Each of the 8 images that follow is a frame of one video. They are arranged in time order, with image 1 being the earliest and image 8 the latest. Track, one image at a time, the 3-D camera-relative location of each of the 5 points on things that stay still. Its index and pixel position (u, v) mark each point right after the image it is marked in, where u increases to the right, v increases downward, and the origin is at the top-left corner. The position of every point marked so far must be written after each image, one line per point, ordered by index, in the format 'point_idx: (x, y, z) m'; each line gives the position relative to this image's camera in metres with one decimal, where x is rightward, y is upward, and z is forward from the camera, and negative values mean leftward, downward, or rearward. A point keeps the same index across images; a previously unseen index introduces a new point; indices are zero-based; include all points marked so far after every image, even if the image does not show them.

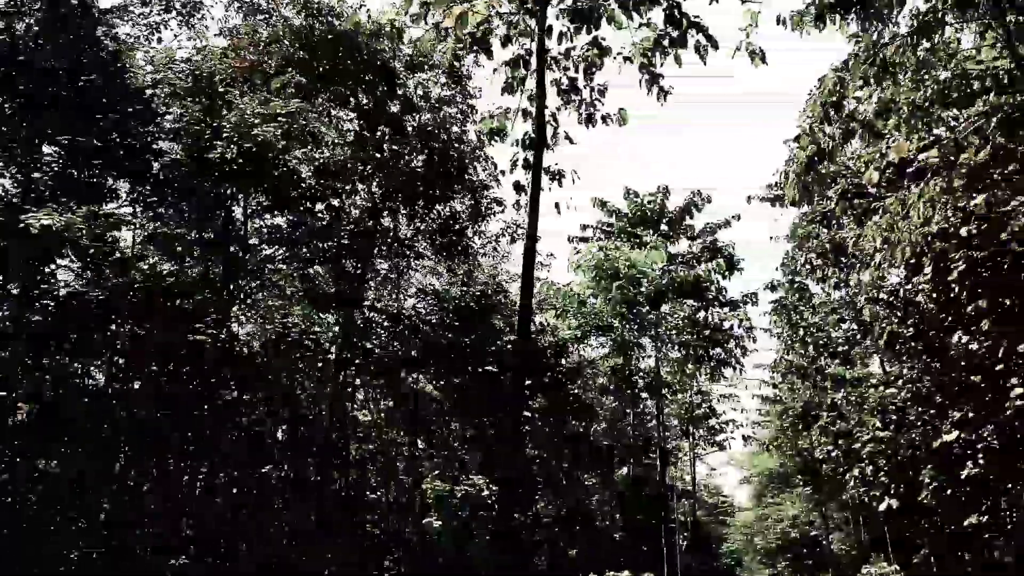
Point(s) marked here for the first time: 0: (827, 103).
0: (+1.9, +1.2, +5.7) m
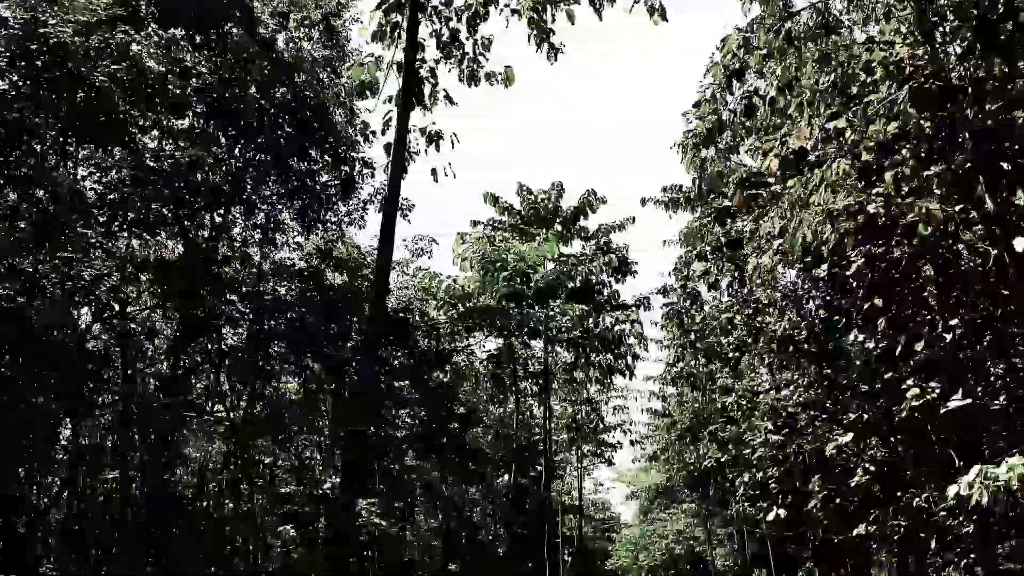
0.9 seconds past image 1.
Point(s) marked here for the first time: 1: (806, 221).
0: (+1.2, +1.2, +5.3) m
1: (+1.6, +0.4, +5.1) m
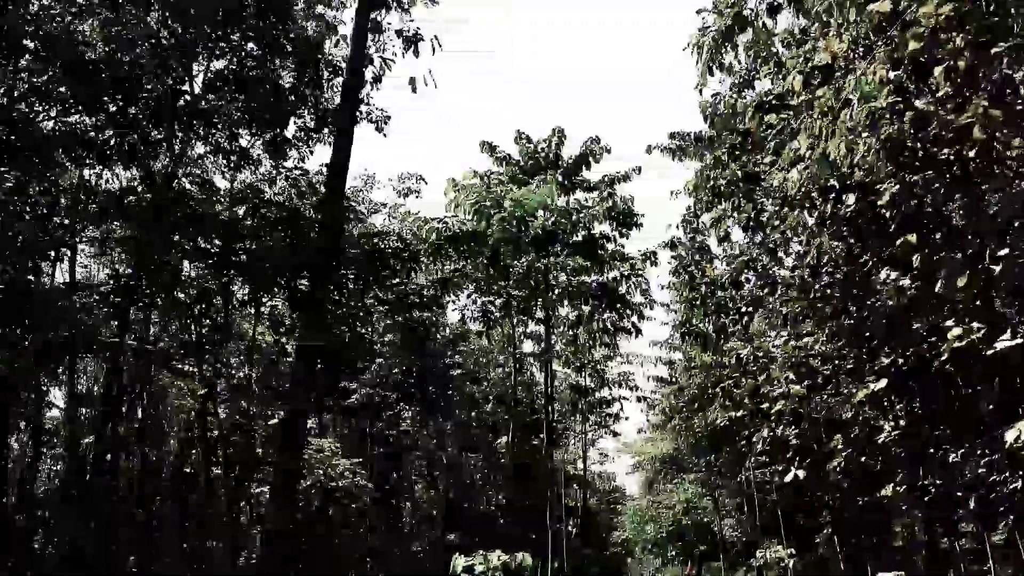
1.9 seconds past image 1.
0: (+1.2, +1.6, +4.7) m
1: (+1.6, +0.7, +4.5) m
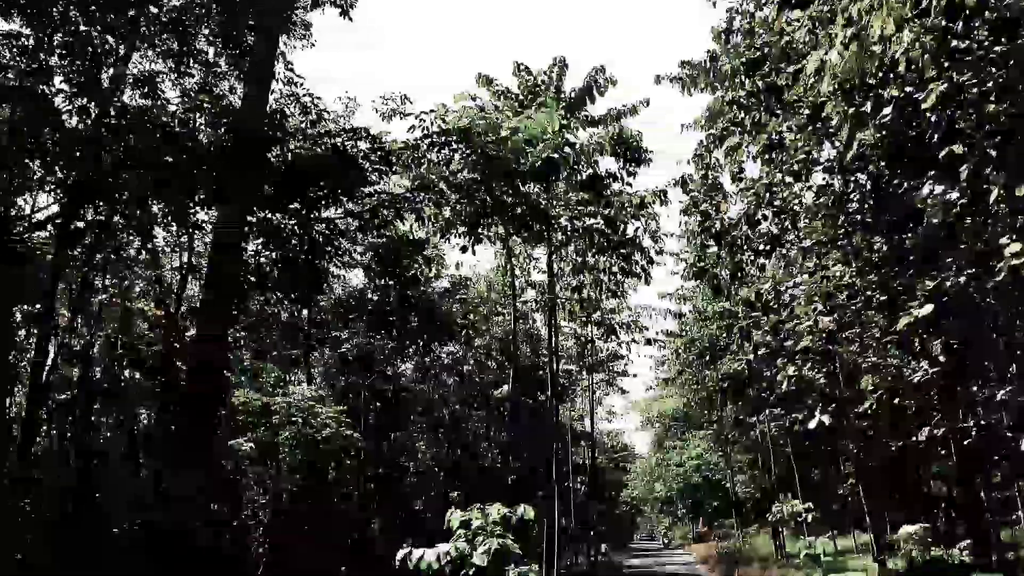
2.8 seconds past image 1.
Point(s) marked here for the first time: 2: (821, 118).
0: (+1.2, +2.0, +4.1) m
1: (+1.6, +1.1, +3.9) m
2: (+2.1, +1.2, +6.2) m
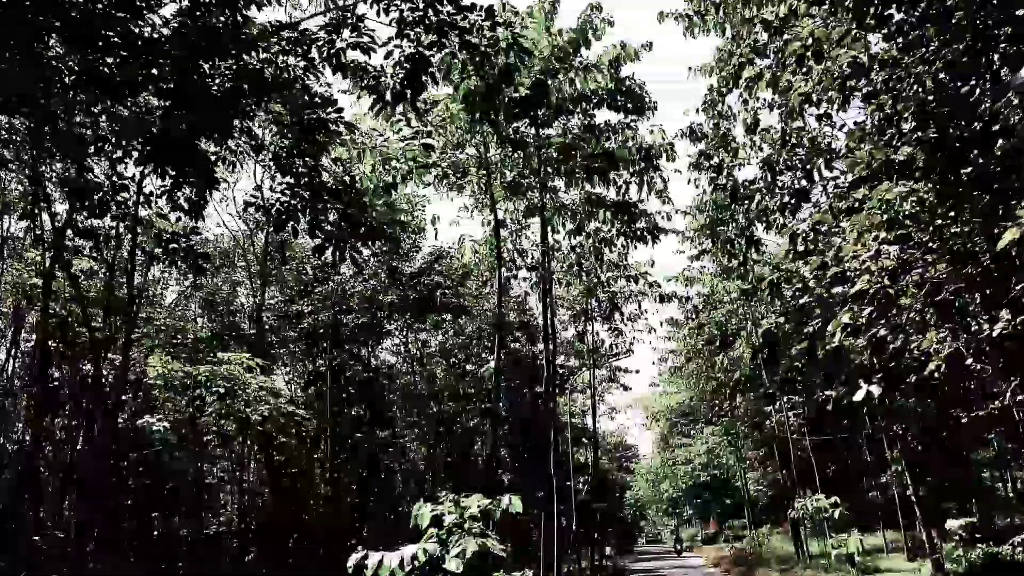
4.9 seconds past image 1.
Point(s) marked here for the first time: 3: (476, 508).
0: (+1.0, +2.3, +3.1) m
1: (+1.5, +1.4, +2.9) m
2: (+2.0, +1.5, +5.2) m
3: (-0.2, -1.2, +4.9) m
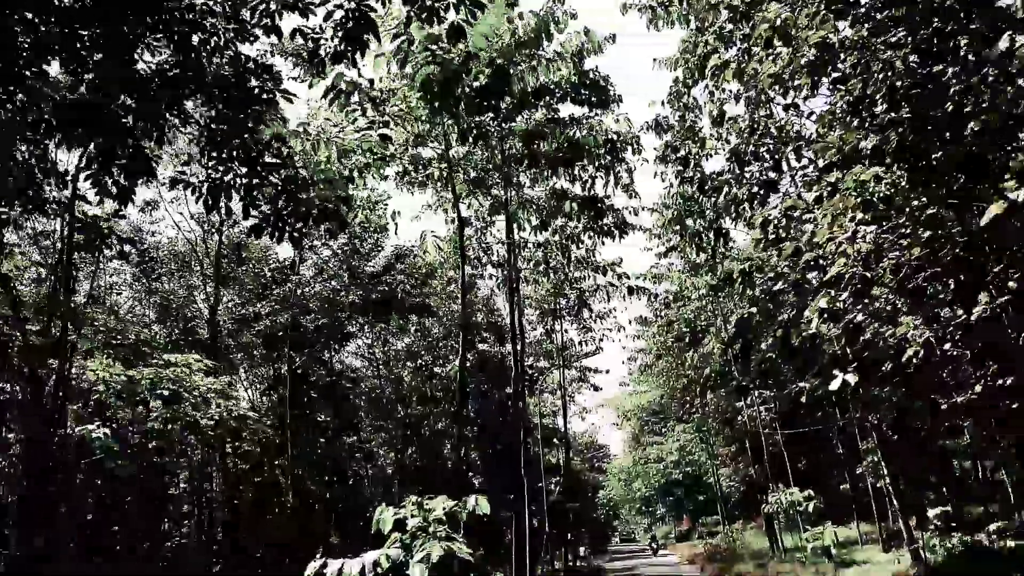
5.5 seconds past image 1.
0: (+0.9, +2.3, +2.9) m
1: (+1.3, +1.5, +2.7) m
2: (+1.8, +1.6, +5.1) m
3: (-0.4, -1.1, +4.7) m
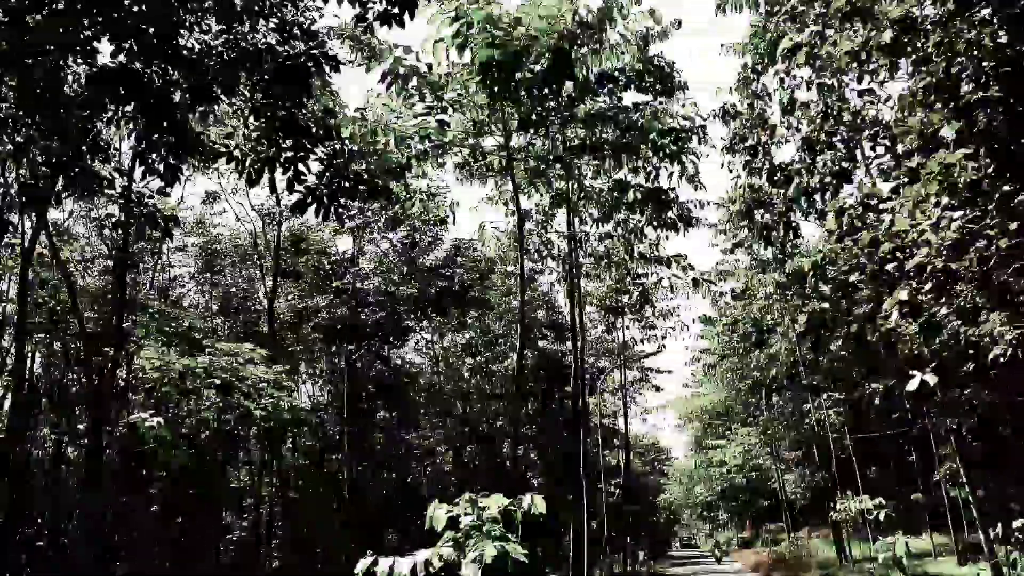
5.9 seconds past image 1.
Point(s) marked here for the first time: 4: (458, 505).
0: (+1.1, +2.4, +2.7) m
1: (+1.5, +1.5, +2.5) m
2: (+2.1, +1.6, +4.8) m
3: (-0.1, -1.1, +4.5) m
4: (-0.3, -1.1, +4.6) m
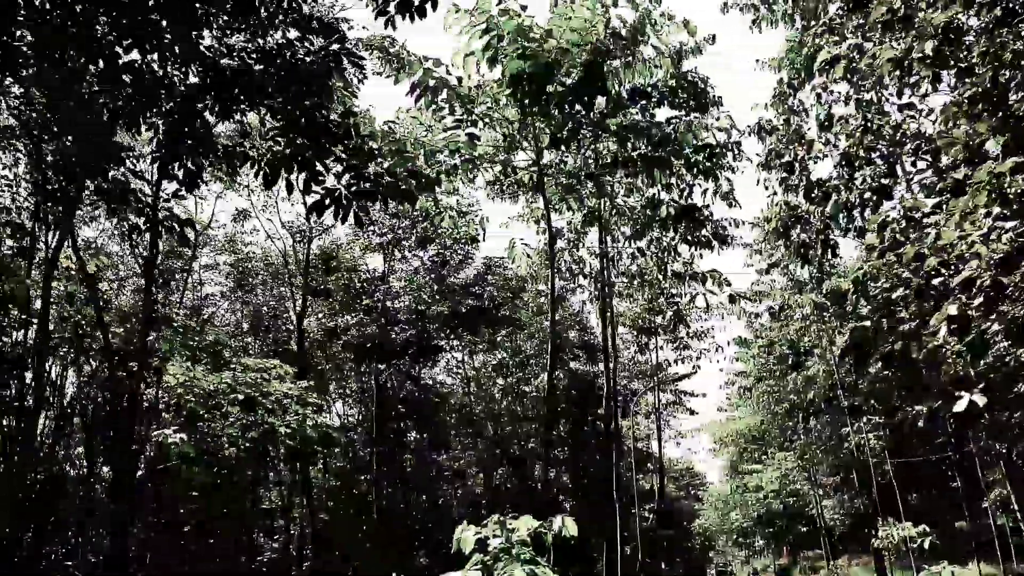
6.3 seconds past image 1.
0: (+1.1, +2.3, +2.6) m
1: (+1.6, +1.5, +2.4) m
2: (+2.3, +1.5, +4.7) m
3: (+0.1, -1.2, +4.4) m
4: (-0.1, -1.2, +4.5) m
